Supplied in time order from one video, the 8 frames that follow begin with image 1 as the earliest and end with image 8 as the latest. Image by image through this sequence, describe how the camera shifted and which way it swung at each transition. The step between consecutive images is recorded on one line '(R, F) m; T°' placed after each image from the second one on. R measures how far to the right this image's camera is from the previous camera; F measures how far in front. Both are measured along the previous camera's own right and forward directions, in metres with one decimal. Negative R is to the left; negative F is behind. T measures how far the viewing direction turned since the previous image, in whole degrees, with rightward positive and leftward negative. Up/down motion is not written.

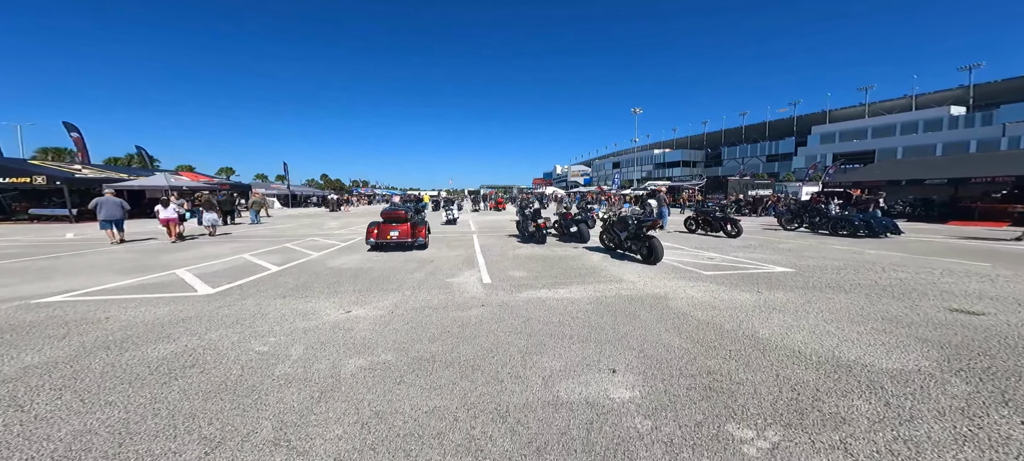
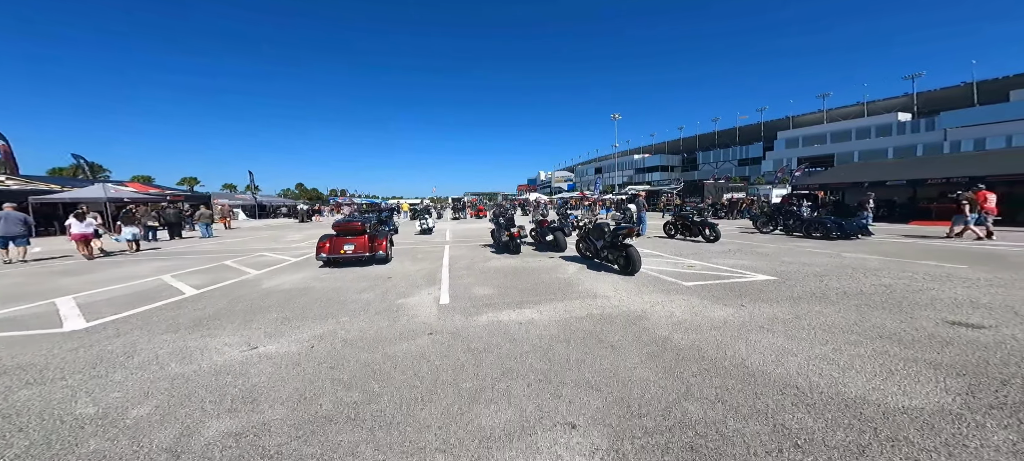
(+0.3, +0.5) m; +2°
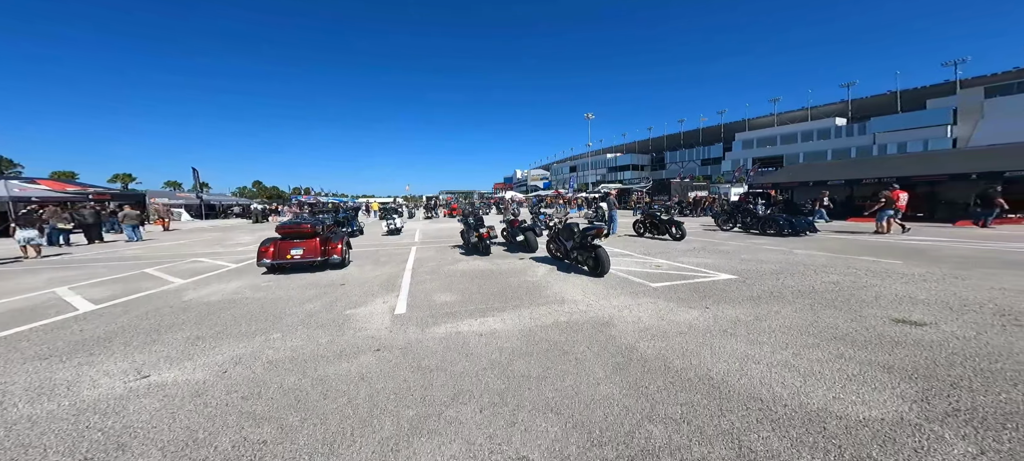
(+0.1, +0.2) m; +5°
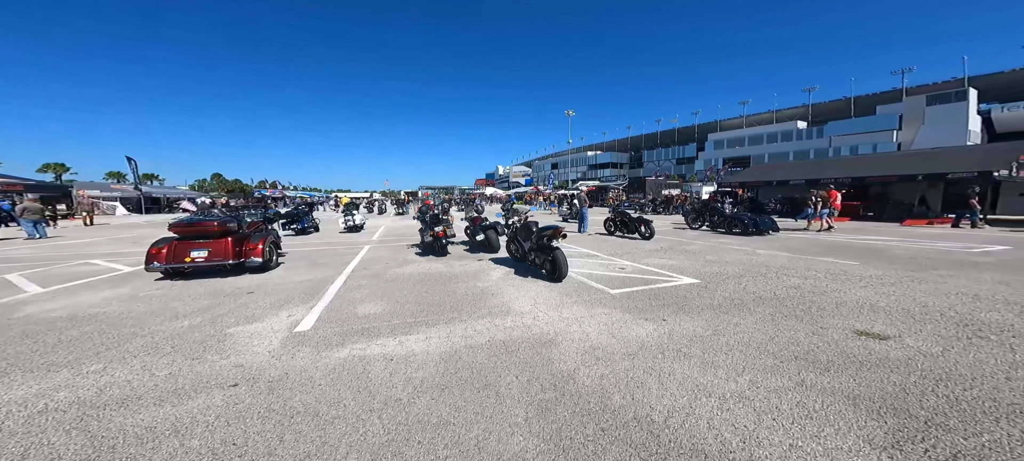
(+0.5, +0.5) m; +4°
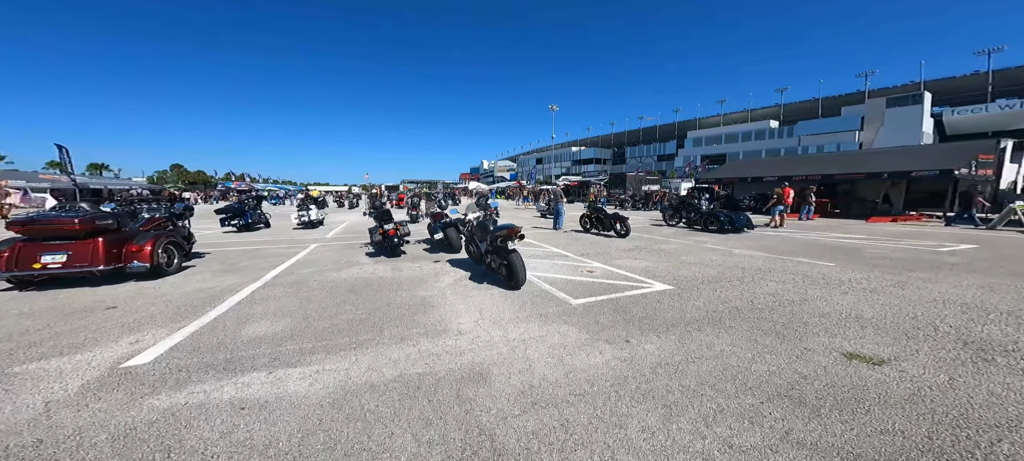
(+0.5, +0.7) m; +3°
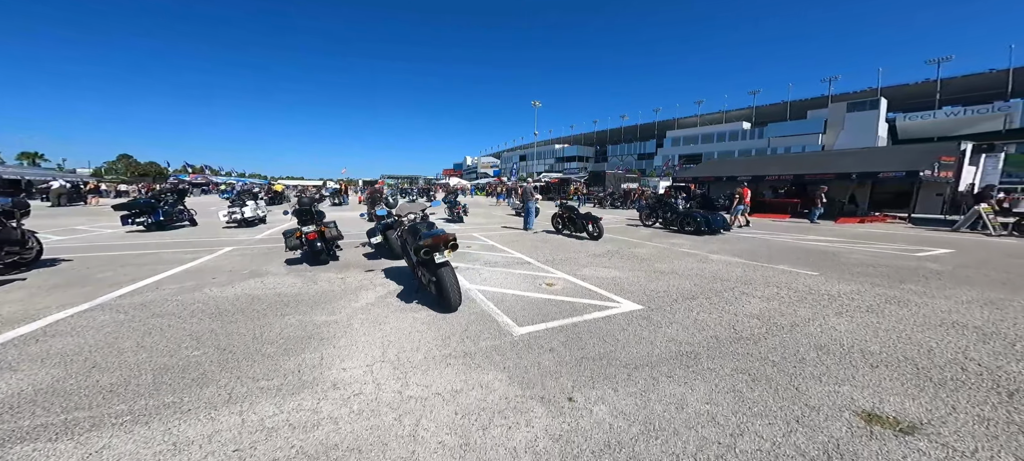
(+0.6, +1.0) m; +3°
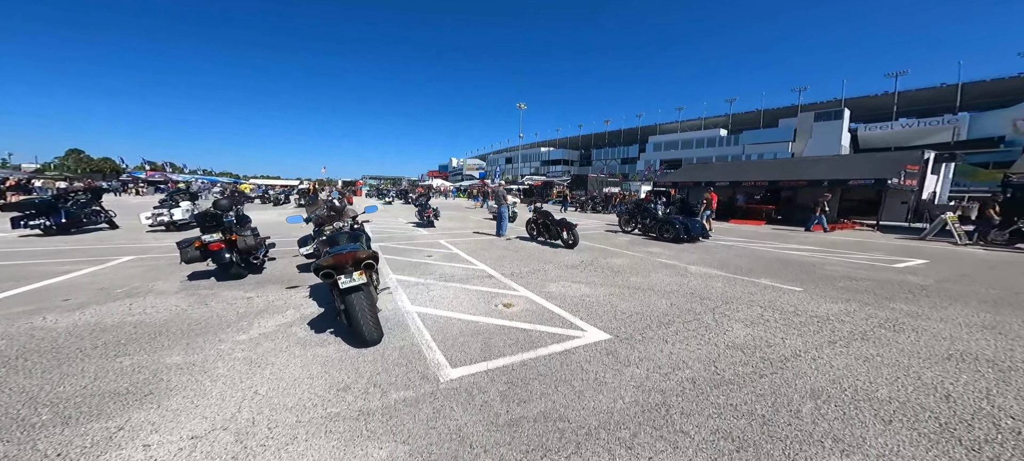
(+0.5, +0.8) m; +3°
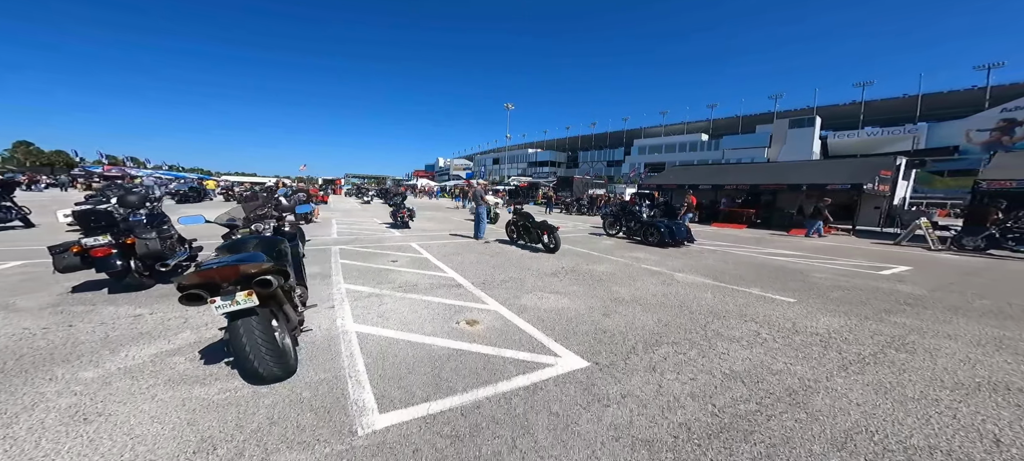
(+0.3, +0.7) m; +2°
